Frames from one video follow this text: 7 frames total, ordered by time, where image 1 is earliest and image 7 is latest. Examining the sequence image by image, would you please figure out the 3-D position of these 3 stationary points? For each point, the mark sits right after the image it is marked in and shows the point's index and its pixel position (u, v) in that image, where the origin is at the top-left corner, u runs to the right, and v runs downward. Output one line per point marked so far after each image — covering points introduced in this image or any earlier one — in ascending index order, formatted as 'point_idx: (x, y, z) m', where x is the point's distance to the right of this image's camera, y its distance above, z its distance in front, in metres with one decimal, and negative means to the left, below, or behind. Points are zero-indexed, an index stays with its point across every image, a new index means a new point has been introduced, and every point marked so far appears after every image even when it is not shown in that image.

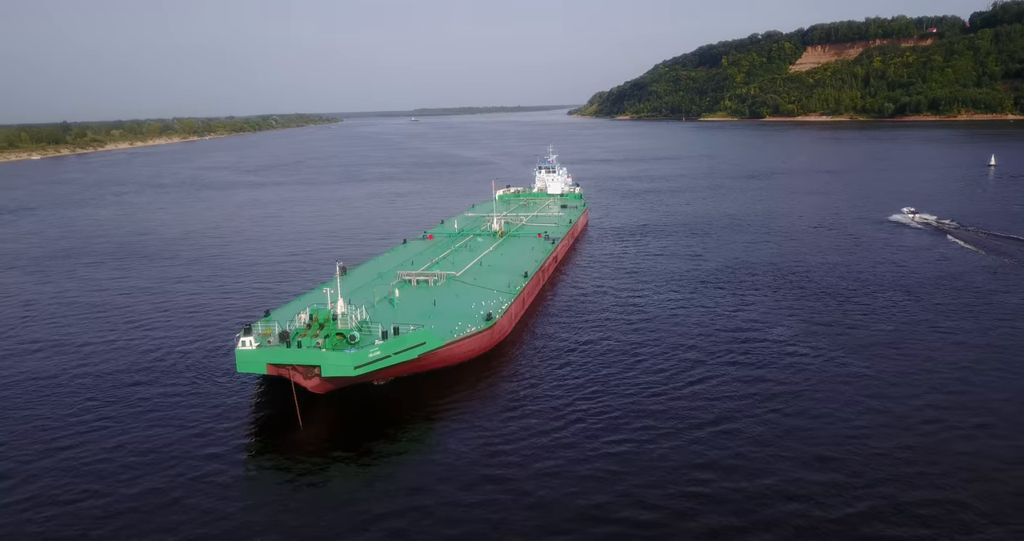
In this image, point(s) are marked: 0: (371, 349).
0: (-3.2, -1.7, +16.7) m
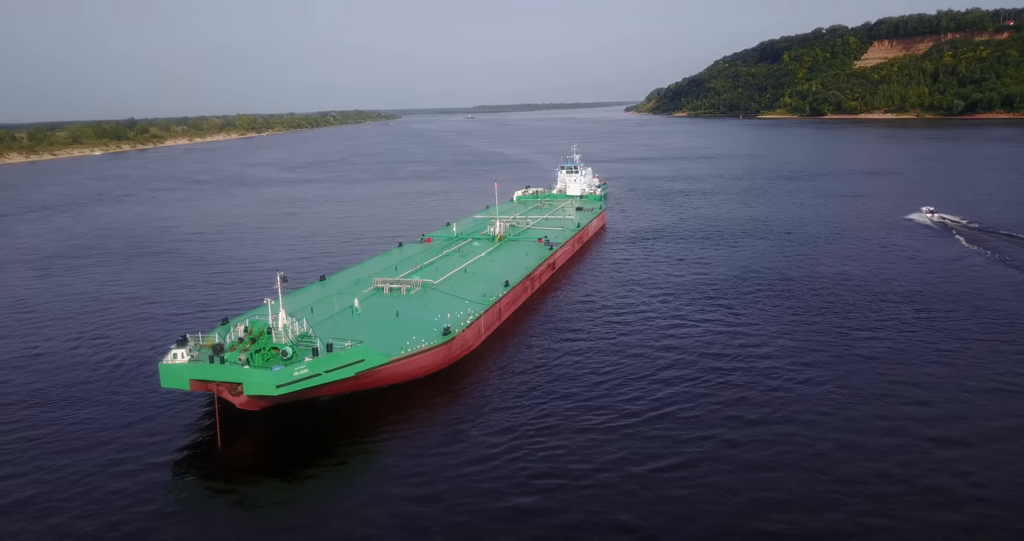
0: (-4.5, -2.0, +15.7) m
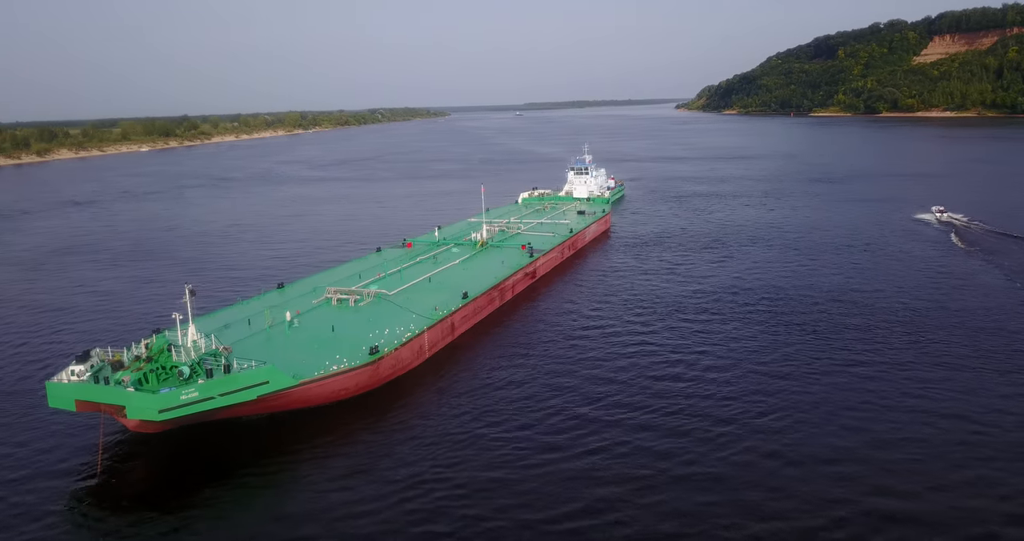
0: (-6.2, -2.3, +14.5) m
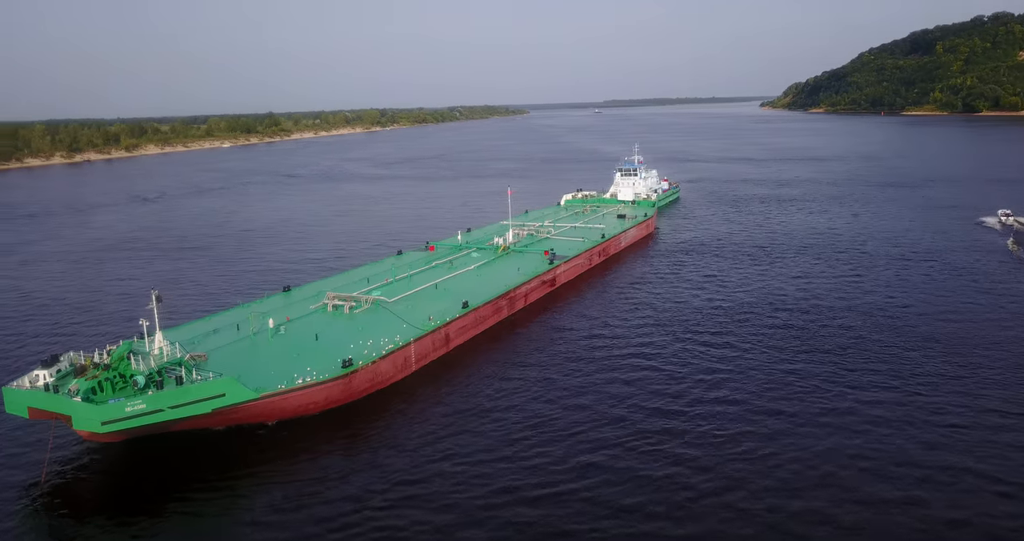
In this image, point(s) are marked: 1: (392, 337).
0: (-6.9, -2.4, +14.0) m
1: (-2.9, -1.7, +18.9) m
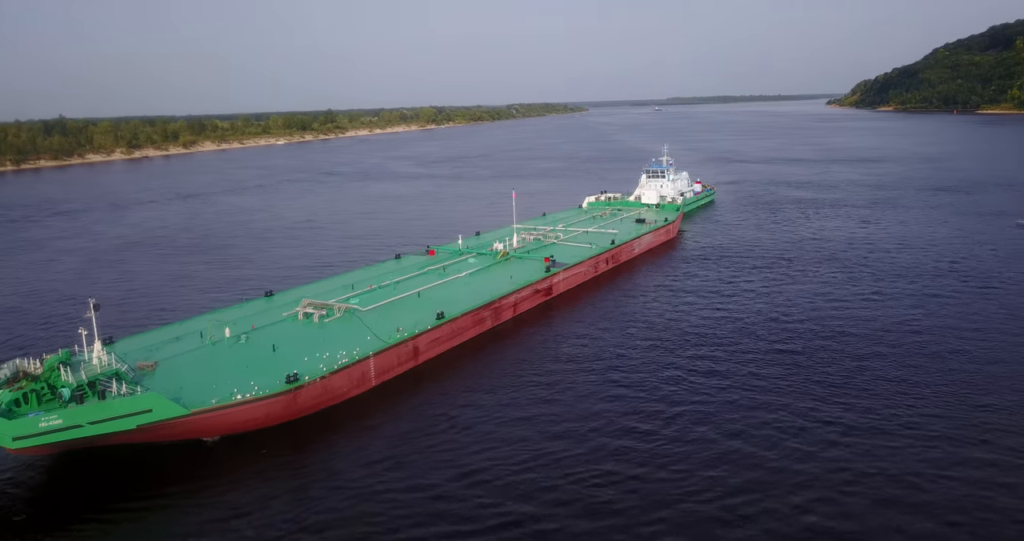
0: (-8.1, -2.6, +13.4) m
1: (-3.7, -1.9, +18.0) m
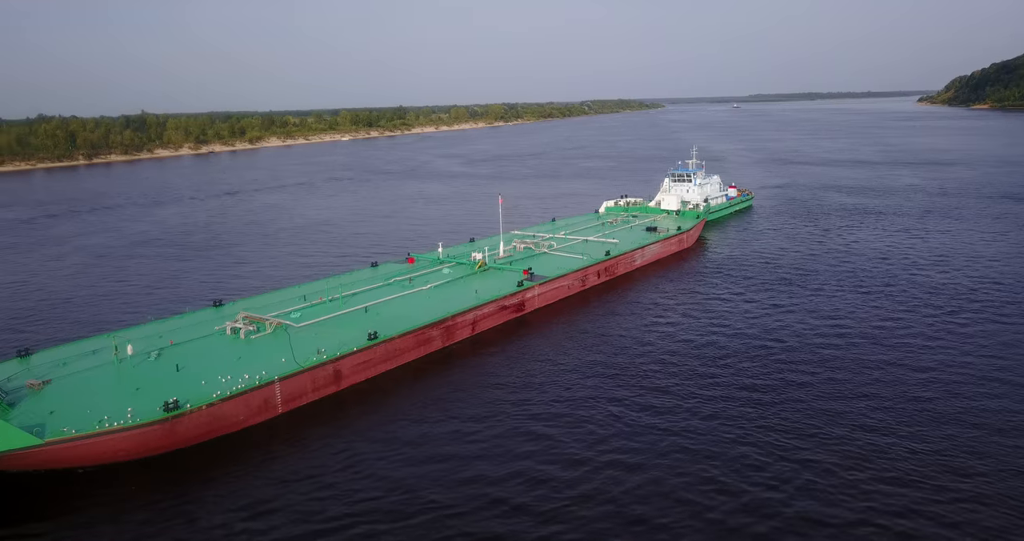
0: (-10.2, -2.8, +12.4) m
1: (-5.4, -2.2, +16.5) m
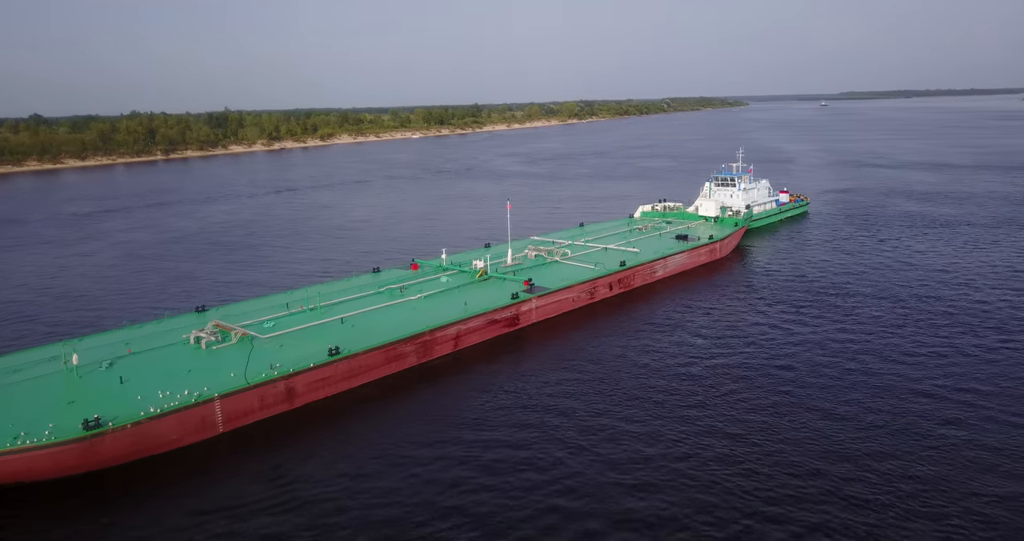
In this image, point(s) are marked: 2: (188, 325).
0: (-11.5, -2.9, +12.1) m
1: (-6.3, -2.4, +15.7) m
2: (-8.4, -1.4, +20.1) m
